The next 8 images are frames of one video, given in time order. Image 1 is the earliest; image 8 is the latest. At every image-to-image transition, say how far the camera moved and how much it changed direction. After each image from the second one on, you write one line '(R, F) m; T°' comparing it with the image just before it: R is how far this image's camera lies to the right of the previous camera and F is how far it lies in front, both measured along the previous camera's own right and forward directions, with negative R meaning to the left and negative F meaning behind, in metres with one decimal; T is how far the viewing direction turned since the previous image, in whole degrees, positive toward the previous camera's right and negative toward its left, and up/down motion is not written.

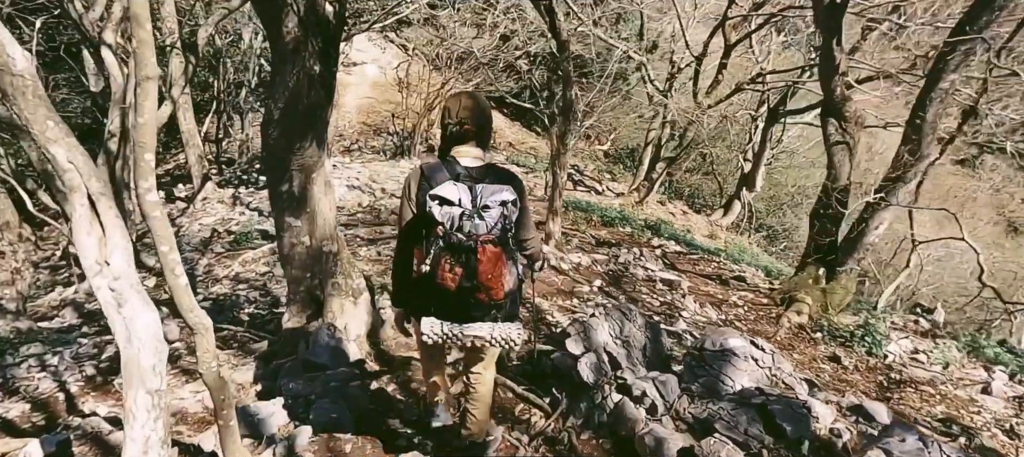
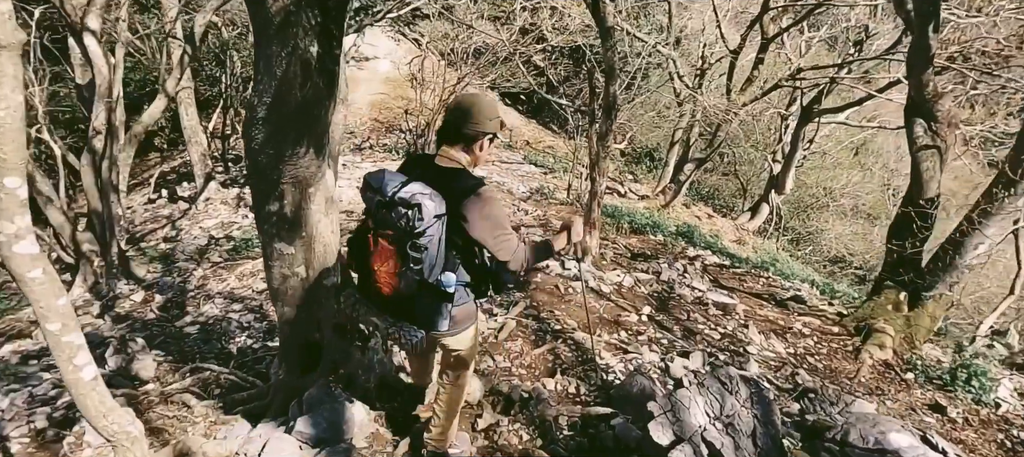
(-0.2, +0.8) m; -1°
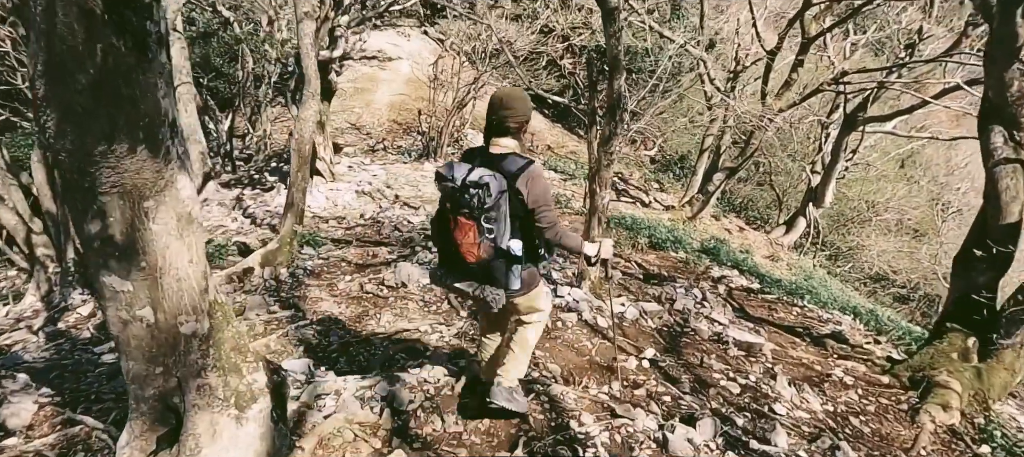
(+0.4, +0.8) m; -3°
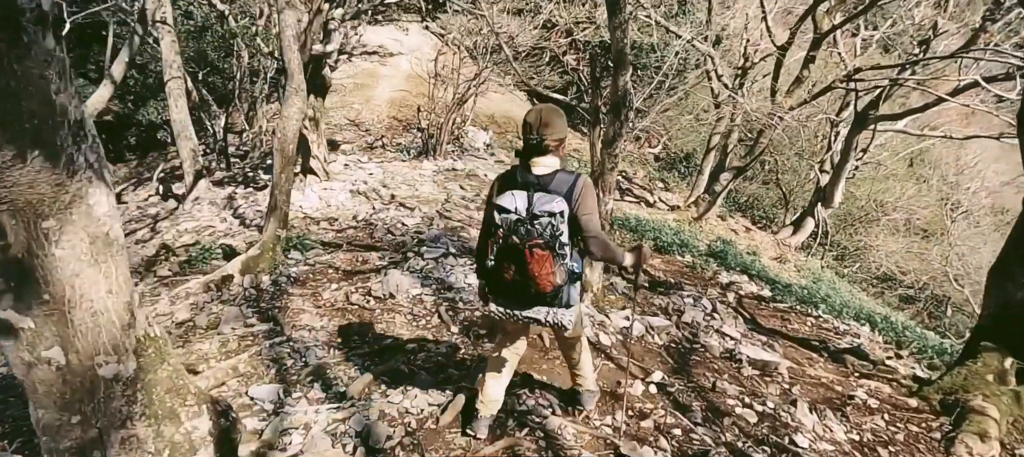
(+0.1, +0.4) m; 0°
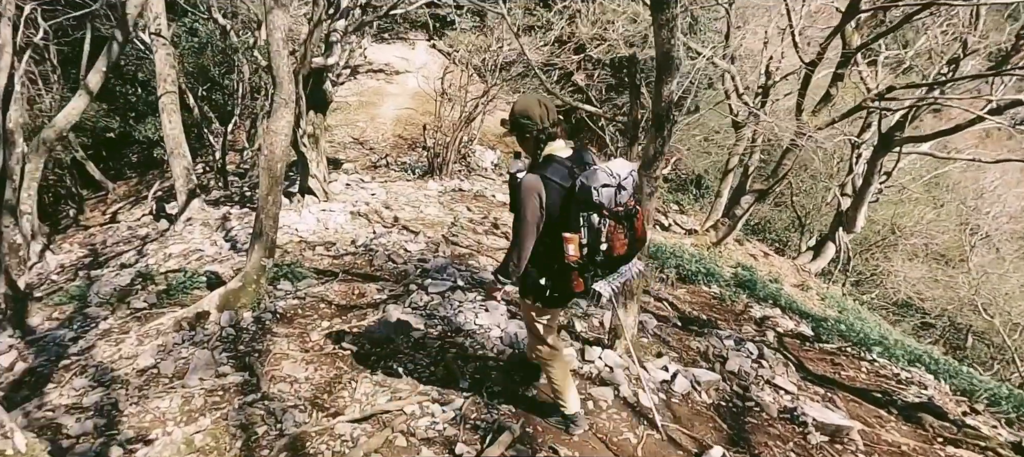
(-0.1, +0.7) m; 0°
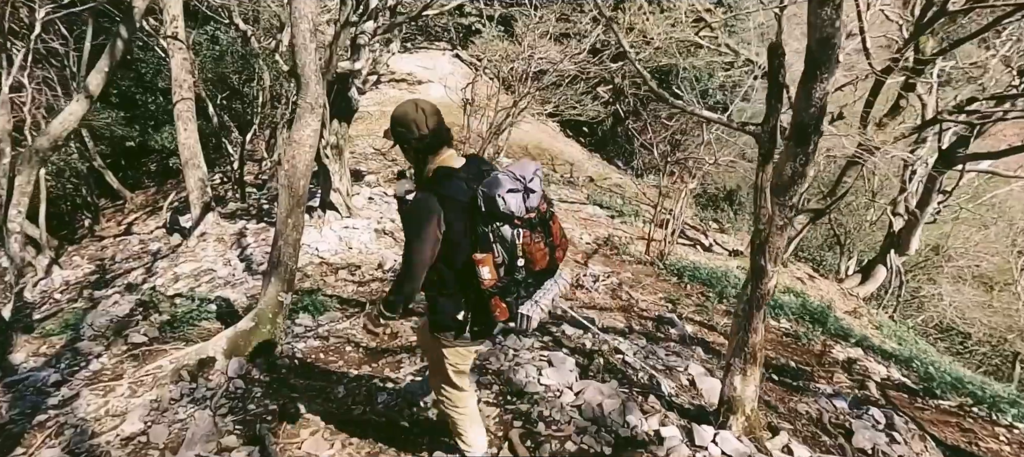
(-0.3, +0.8) m; -1°
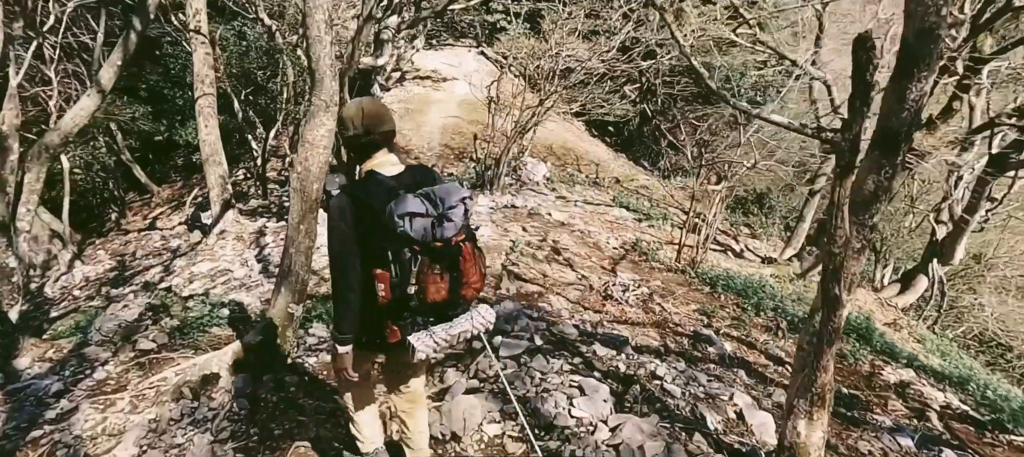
(0.0, +0.3) m; -2°
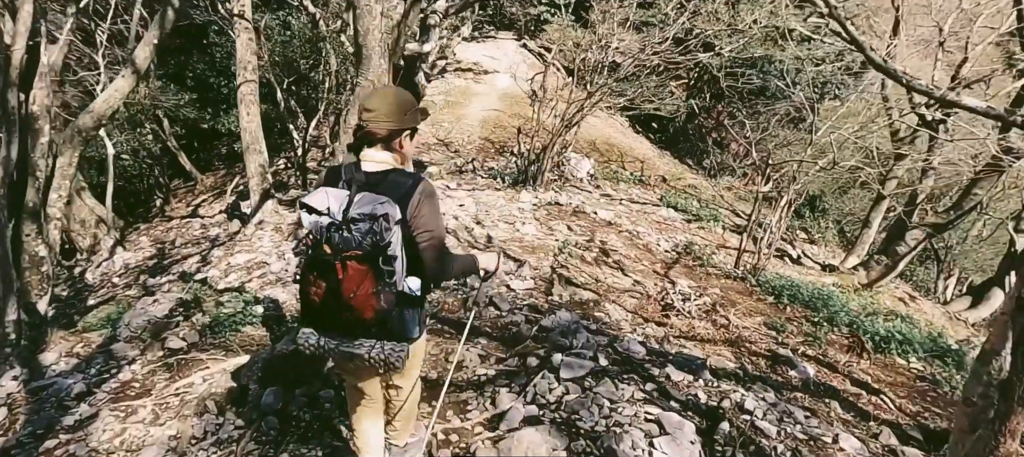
(-0.2, +0.5) m; -3°
